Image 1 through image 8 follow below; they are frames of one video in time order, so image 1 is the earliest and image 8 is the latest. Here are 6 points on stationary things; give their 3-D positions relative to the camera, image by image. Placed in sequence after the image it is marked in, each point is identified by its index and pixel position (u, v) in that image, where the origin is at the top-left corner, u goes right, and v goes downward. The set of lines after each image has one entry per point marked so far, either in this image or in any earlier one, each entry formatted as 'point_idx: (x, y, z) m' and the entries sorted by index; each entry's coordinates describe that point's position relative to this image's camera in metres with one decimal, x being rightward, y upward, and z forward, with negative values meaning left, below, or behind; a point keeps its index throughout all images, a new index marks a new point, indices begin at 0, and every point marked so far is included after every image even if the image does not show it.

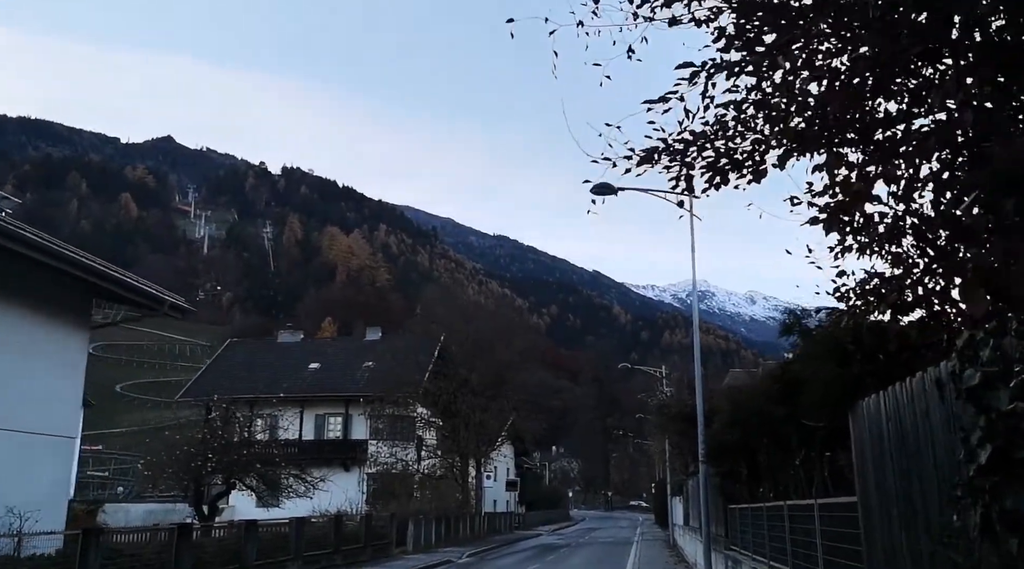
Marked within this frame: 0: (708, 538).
0: (+3.7, -4.8, +16.9) m
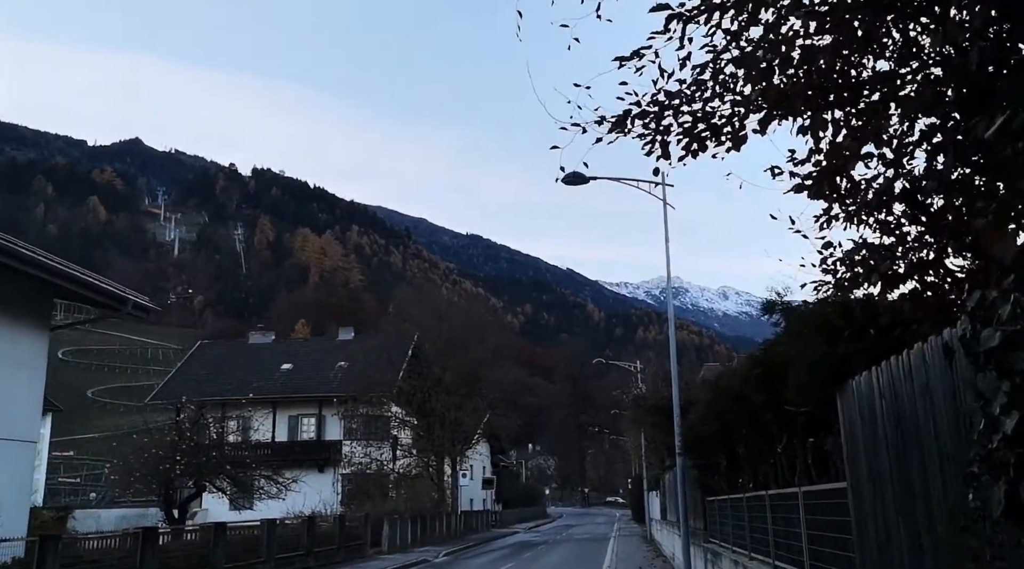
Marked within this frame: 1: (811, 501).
0: (+3.2, -4.6, +16.7) m
1: (+2.6, -1.8, +7.6) m
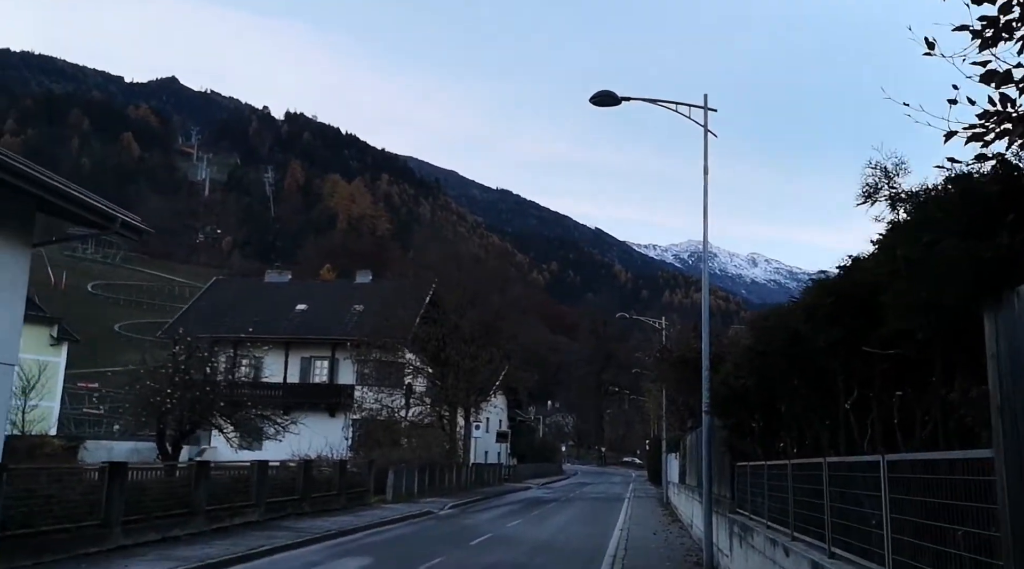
0: (+3.3, -3.6, +14.9) m
1: (+2.5, -1.2, +5.7) m
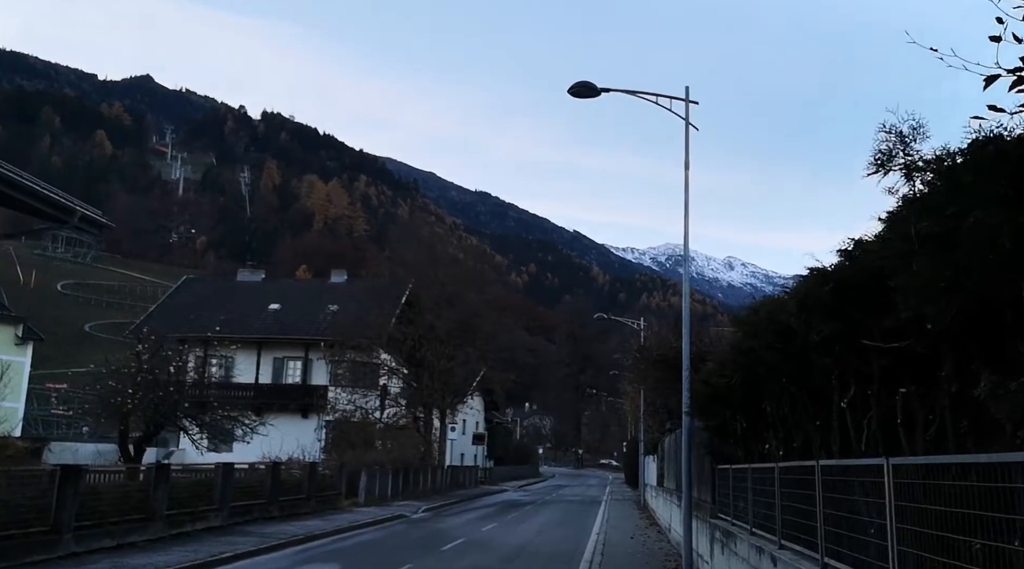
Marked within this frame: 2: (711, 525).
0: (+2.8, -3.5, +14.4) m
1: (+2.3, -1.1, +5.2) m
2: (+2.8, -3.4, +12.5) m
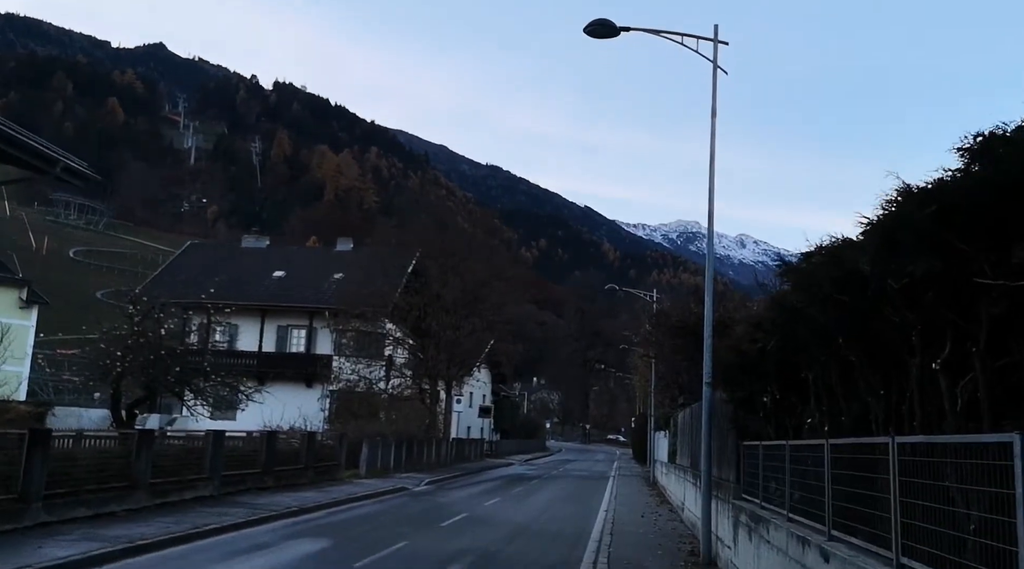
0: (+2.9, -2.9, +13.2) m
1: (+2.3, -0.7, +4.0) m
2: (+2.8, -2.8, +11.3) m
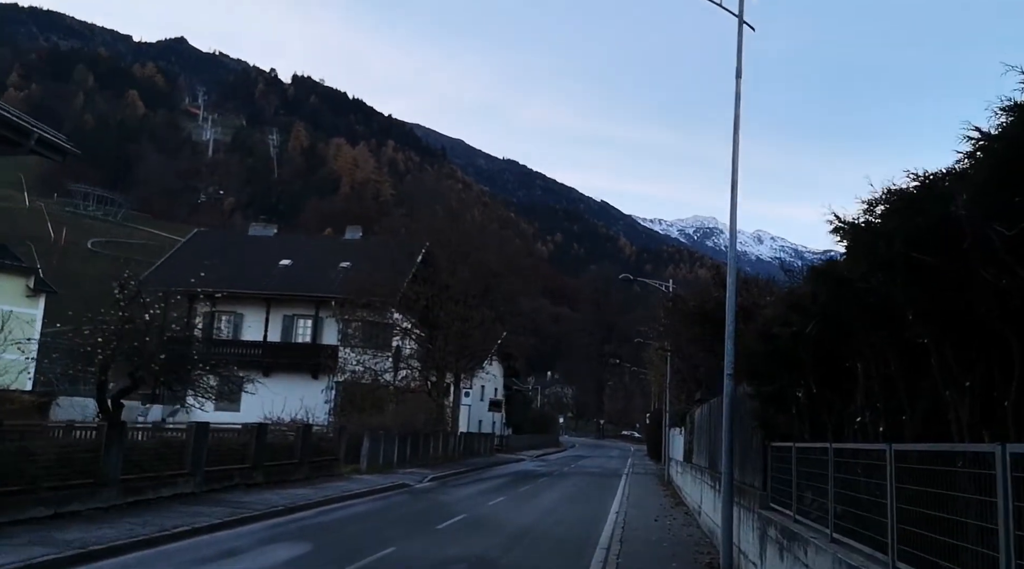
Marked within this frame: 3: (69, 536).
0: (+2.9, -2.7, +11.7) m
1: (+2.1, -0.5, +2.5) m
2: (+2.8, -2.6, +9.8) m
3: (-6.3, -3.5, +12.6) m
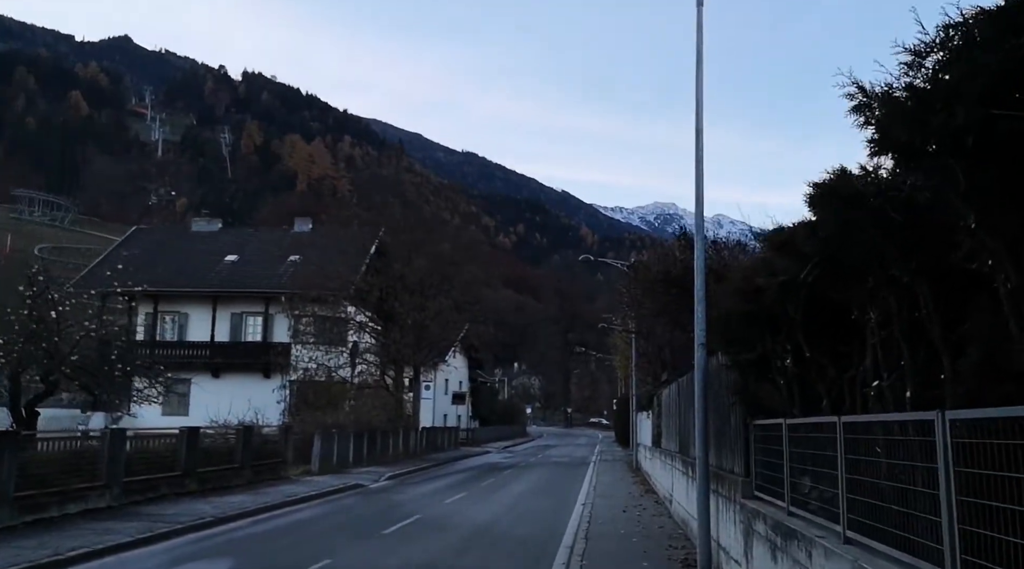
0: (+2.2, -2.2, +10.2) m
1: (+1.7, -0.1, +0.9) m
2: (+2.2, -2.1, +8.3) m
3: (-6.9, -3.4, +10.7) m
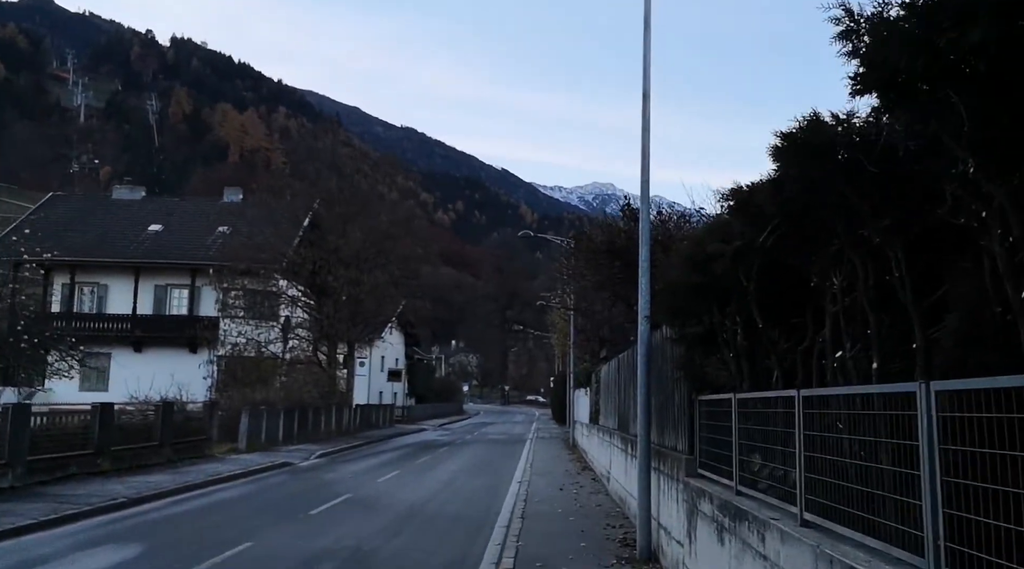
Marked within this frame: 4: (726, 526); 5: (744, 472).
0: (+1.5, -1.8, +9.7) m
1: (+1.6, 0.0, +0.4) m
2: (+1.6, -1.8, +7.8) m
3: (-7.7, -2.9, +9.6) m
4: (+1.6, -1.8, +6.5) m
5: (+1.7, -1.5, +6.7) m
